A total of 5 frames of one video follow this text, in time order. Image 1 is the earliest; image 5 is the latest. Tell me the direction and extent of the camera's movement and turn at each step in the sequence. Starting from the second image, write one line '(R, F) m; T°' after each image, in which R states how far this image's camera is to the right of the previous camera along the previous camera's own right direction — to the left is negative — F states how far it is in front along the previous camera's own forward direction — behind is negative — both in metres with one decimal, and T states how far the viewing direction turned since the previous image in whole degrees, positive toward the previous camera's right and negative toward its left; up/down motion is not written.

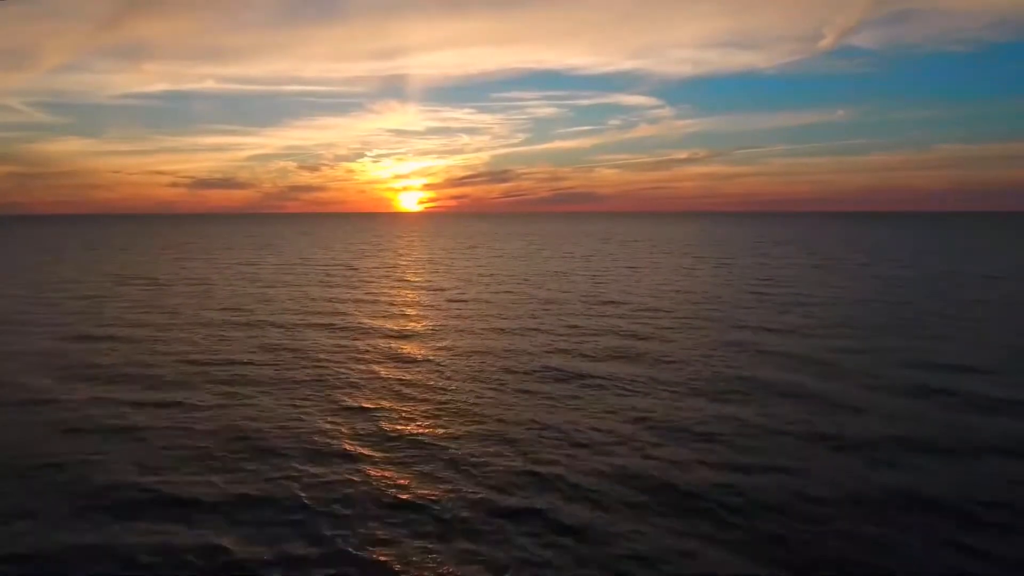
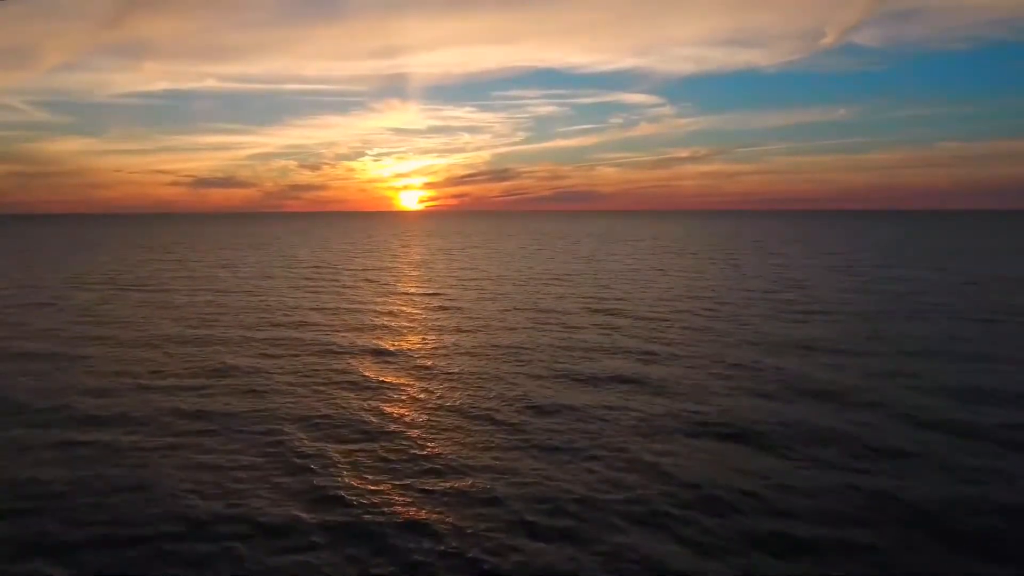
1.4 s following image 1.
(0.0, +2.3) m; 0°
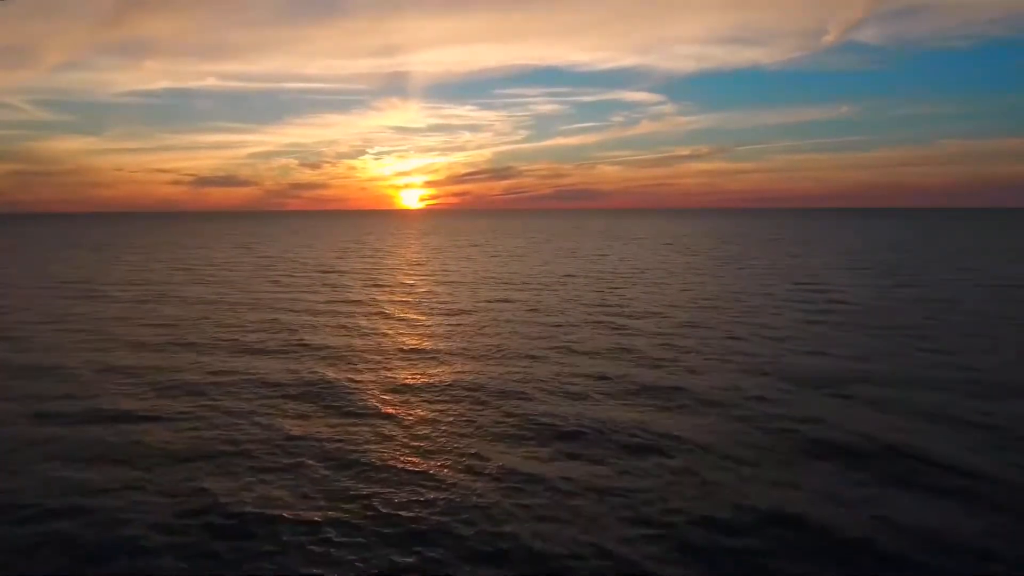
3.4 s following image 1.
(+0.2, +3.0) m; 0°
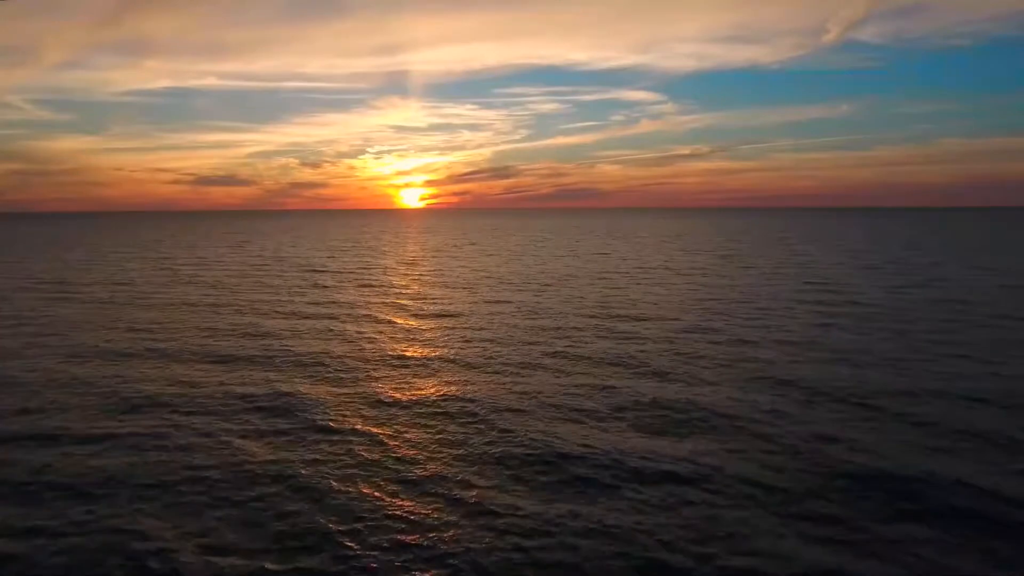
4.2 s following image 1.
(+0.1, +1.3) m; 0°
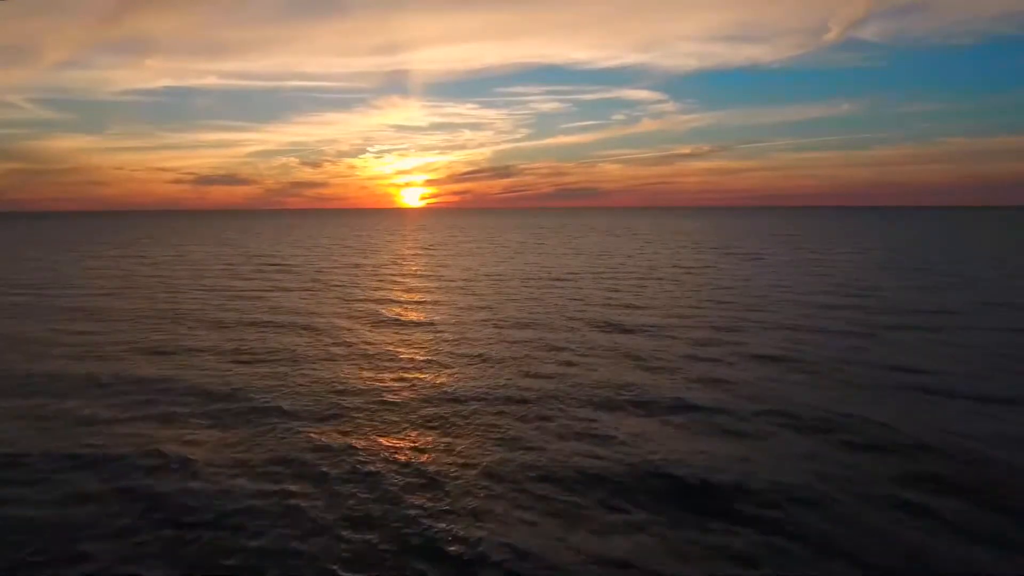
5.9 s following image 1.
(+0.2, +3.0) m; 0°
